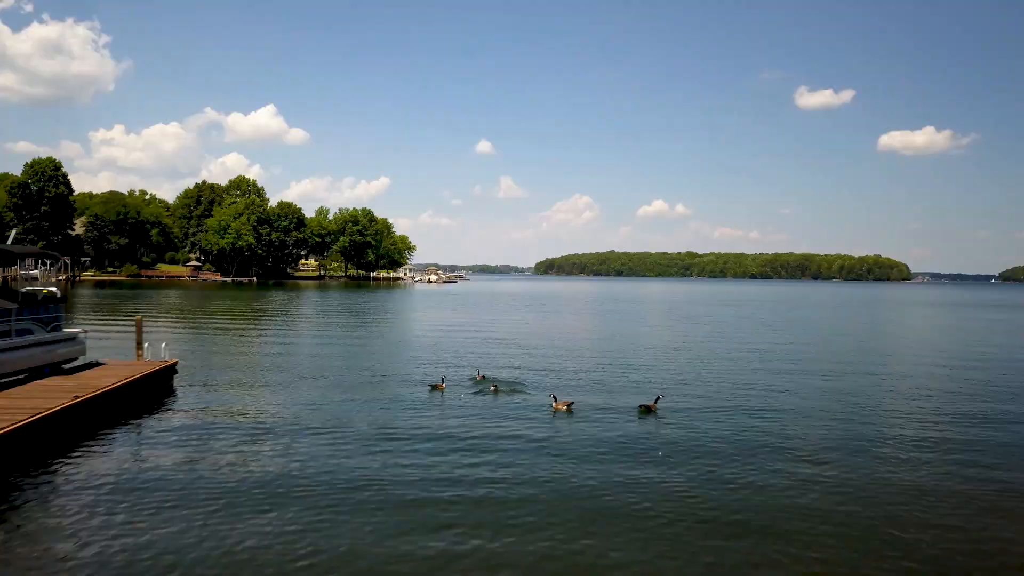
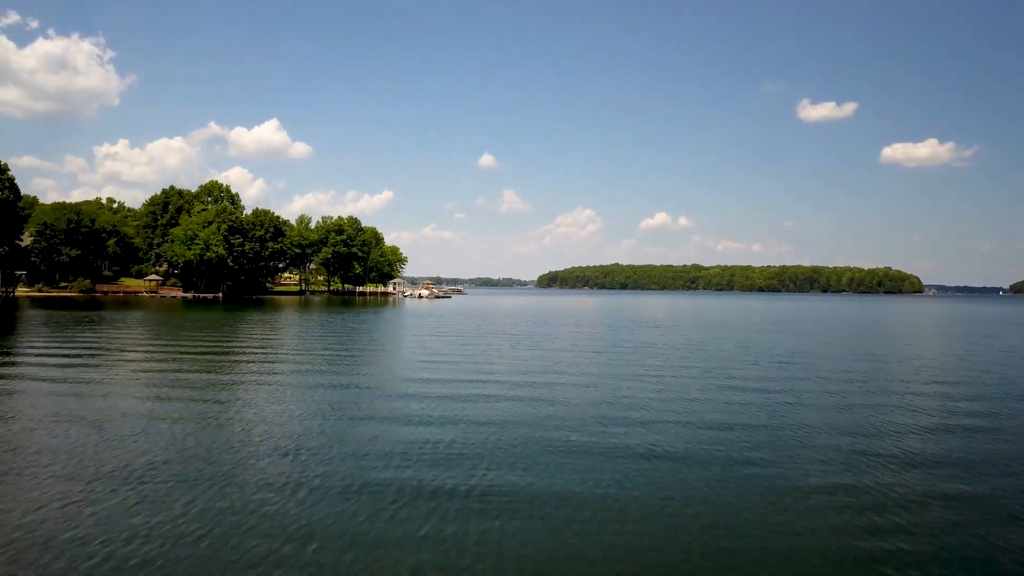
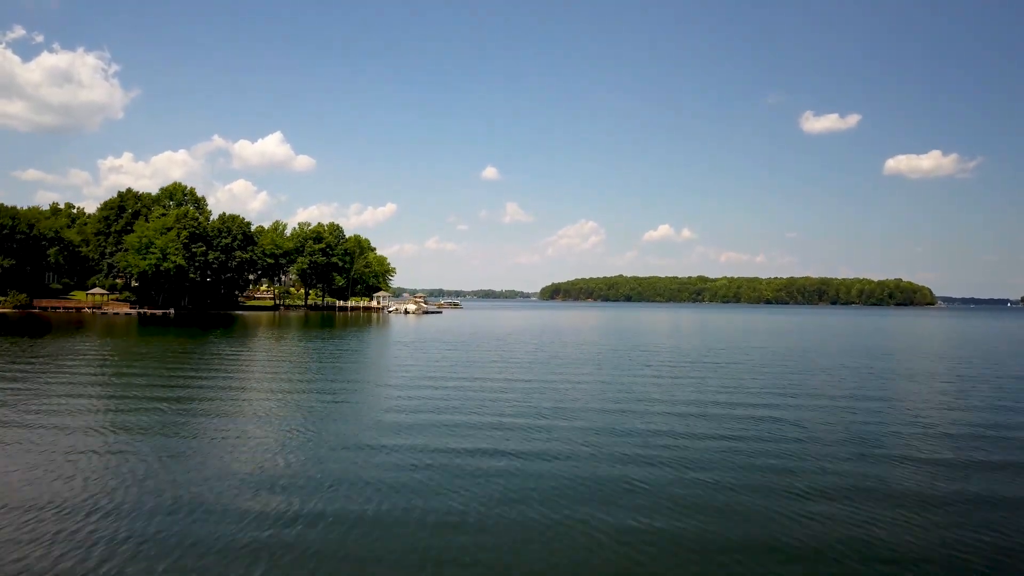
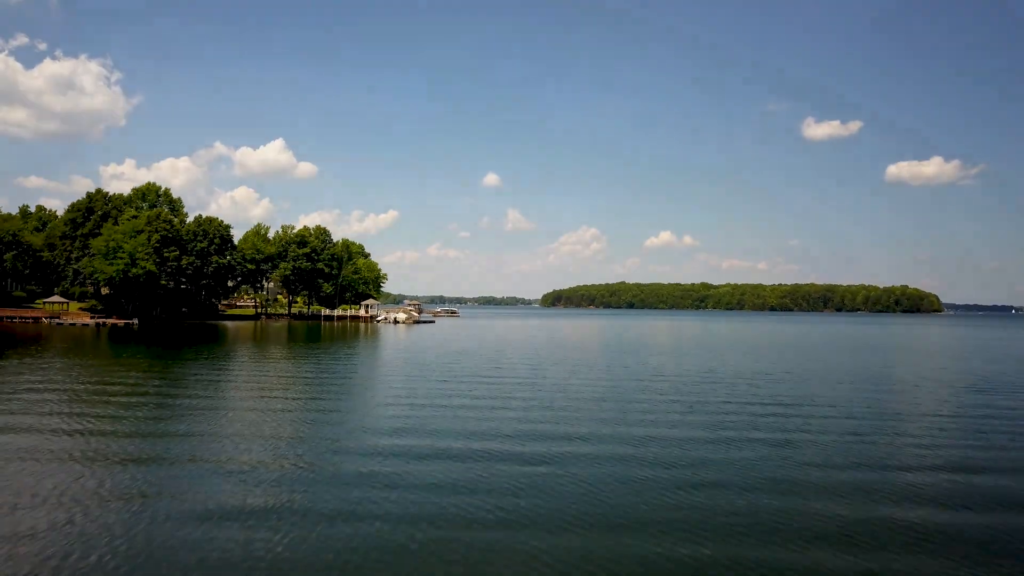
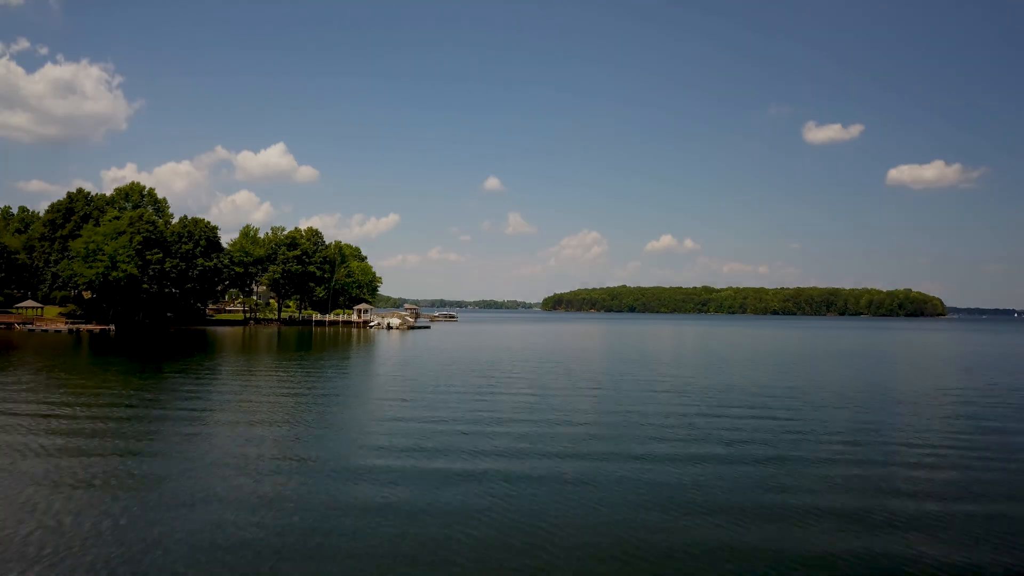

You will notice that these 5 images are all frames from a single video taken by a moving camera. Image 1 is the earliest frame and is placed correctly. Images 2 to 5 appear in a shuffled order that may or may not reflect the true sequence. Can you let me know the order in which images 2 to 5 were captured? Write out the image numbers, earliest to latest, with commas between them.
2, 3, 4, 5
